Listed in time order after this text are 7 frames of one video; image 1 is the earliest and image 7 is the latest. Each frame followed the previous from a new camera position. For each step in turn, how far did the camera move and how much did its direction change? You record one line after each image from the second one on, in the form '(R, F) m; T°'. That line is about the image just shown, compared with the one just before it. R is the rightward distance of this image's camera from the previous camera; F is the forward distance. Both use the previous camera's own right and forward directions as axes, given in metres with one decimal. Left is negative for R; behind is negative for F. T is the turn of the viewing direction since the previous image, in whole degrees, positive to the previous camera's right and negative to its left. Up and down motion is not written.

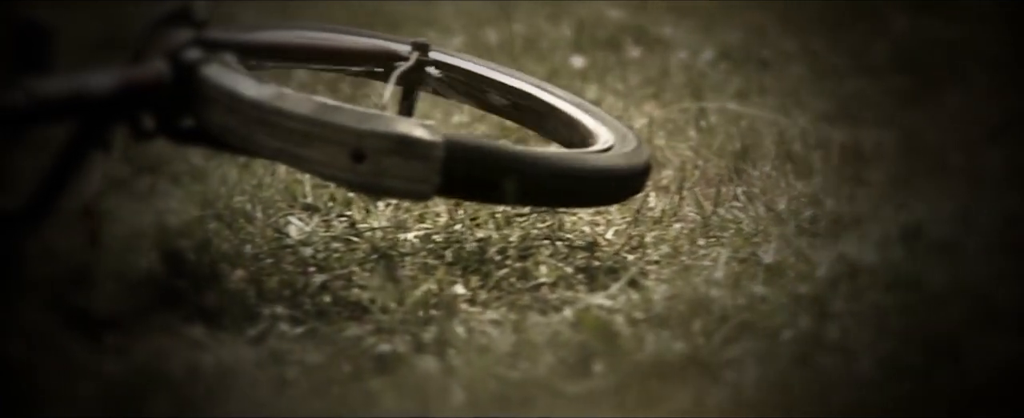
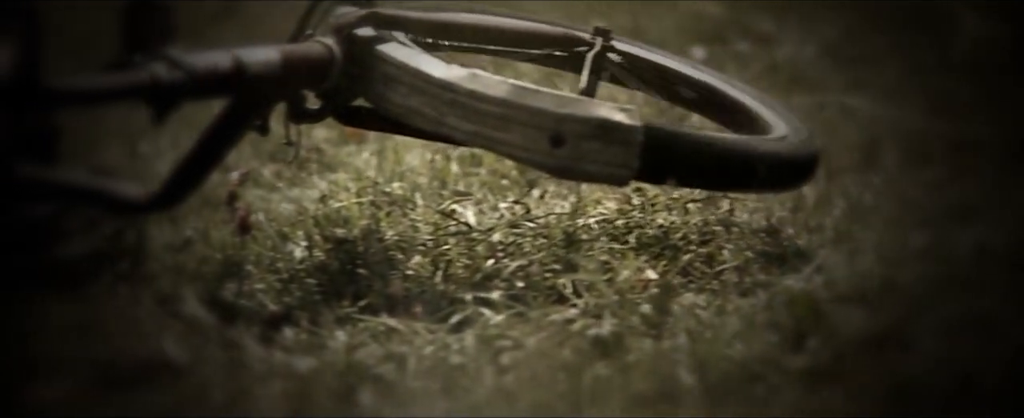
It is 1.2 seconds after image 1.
(-0.7, 0.0) m; +5°
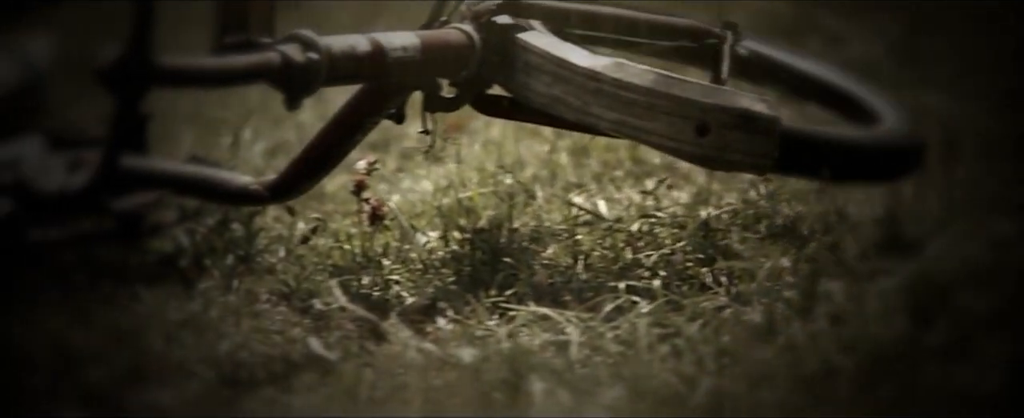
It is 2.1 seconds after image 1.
(-0.5, 0.0) m; +4°
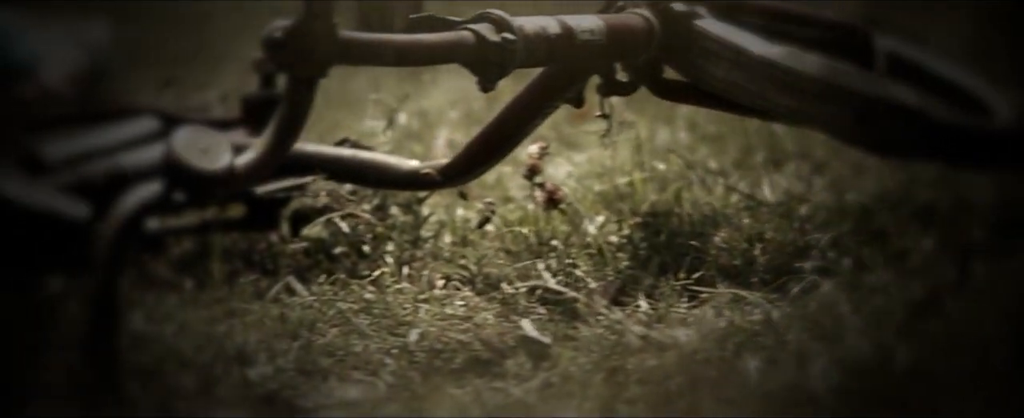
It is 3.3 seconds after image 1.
(-0.6, 0.0) m; +5°
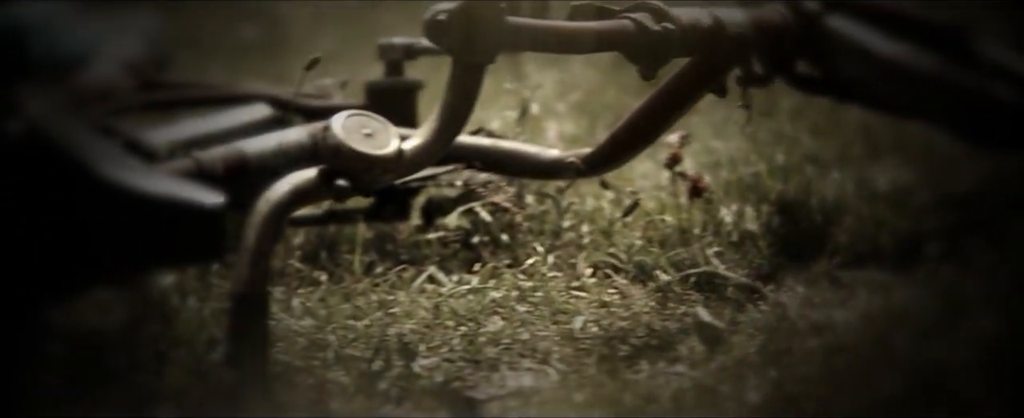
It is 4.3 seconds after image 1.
(-0.5, 0.0) m; +4°
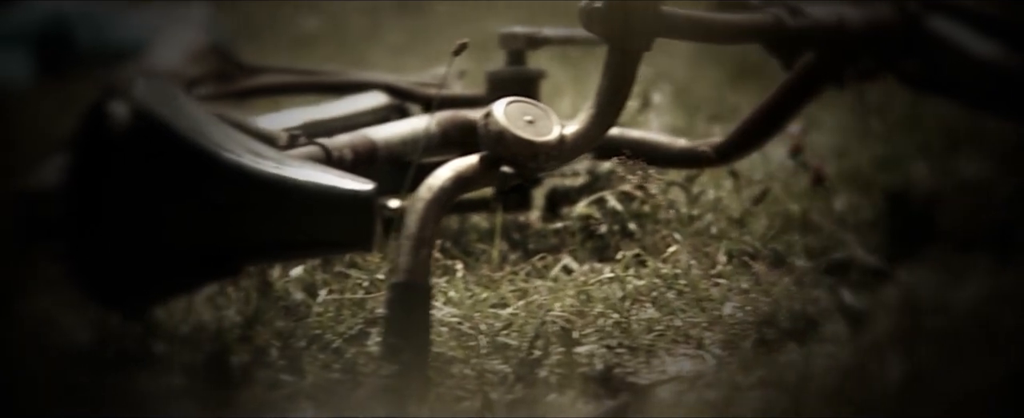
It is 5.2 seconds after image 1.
(-0.5, 0.0) m; +4°
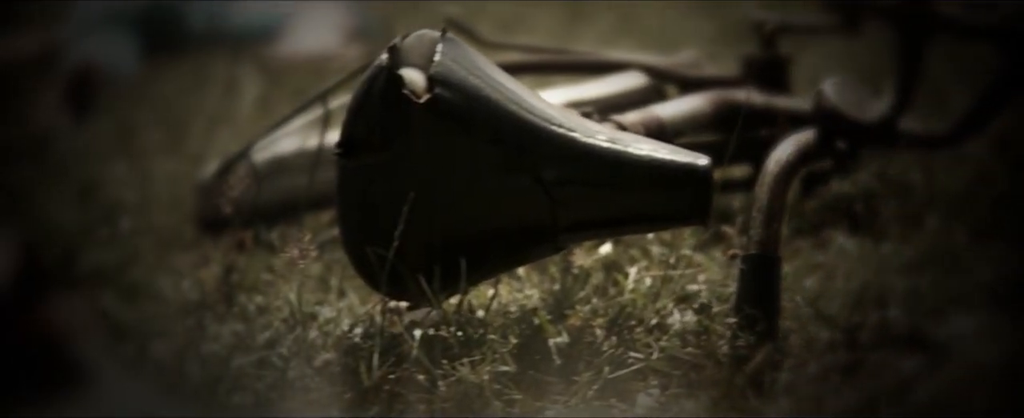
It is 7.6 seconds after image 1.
(-1.1, +0.1) m; +9°
